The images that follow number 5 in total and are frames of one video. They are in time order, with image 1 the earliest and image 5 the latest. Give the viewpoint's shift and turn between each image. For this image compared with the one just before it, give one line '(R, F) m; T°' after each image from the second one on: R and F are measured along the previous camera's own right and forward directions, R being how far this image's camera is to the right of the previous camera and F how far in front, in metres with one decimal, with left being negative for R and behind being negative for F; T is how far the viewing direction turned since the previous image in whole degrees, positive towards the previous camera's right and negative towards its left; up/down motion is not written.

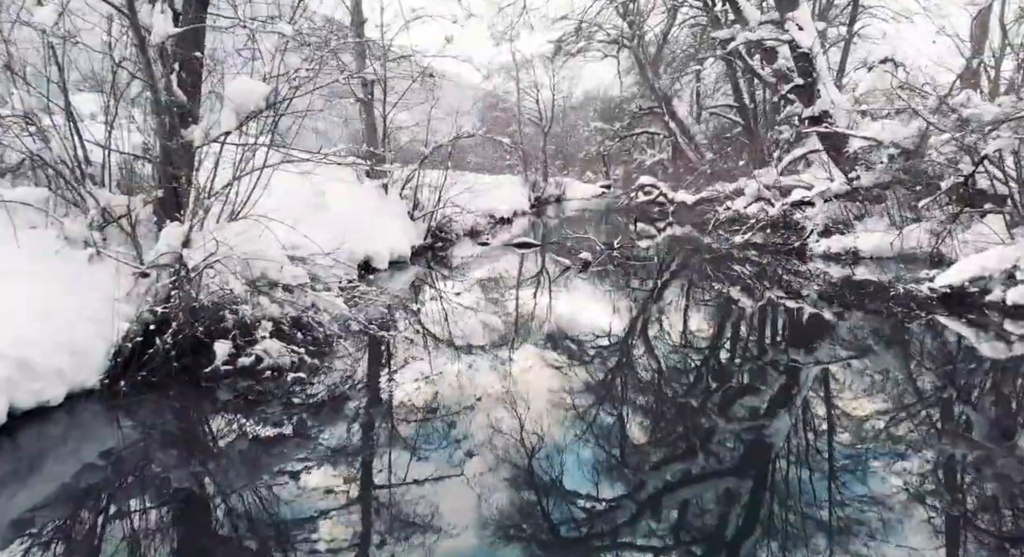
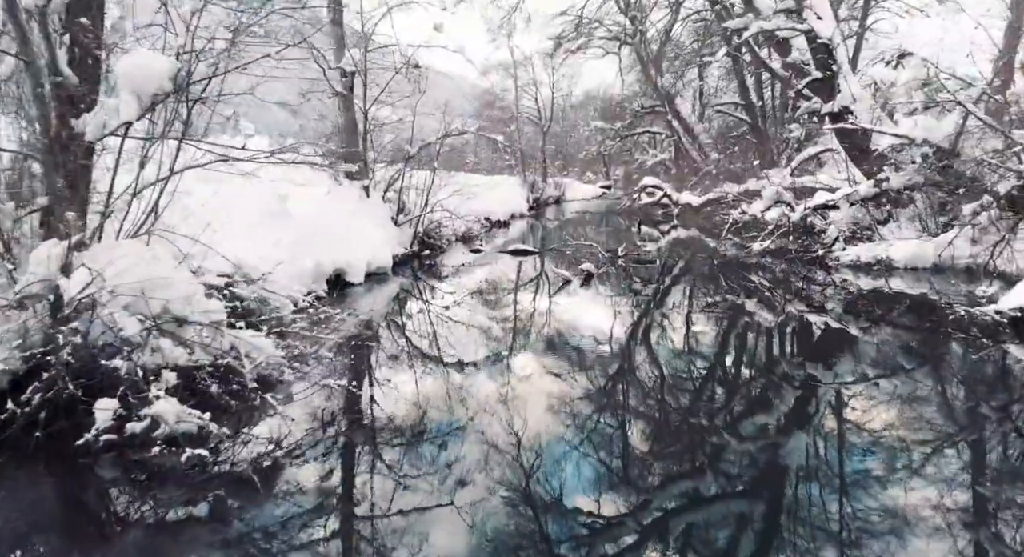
(0.0, +0.4) m; 0°
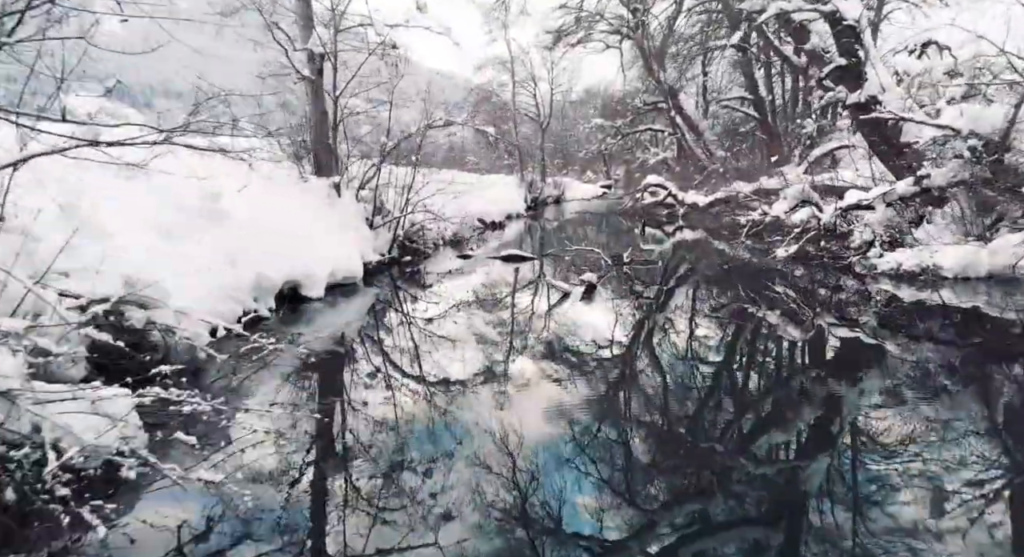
(+0.1, +0.5) m; 0°
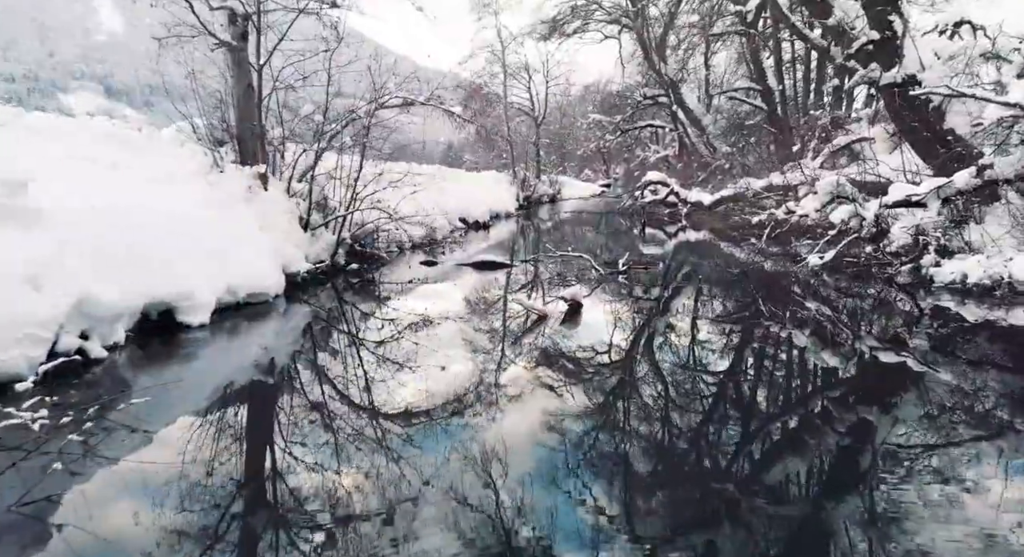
(+0.2, +0.7) m; 0°
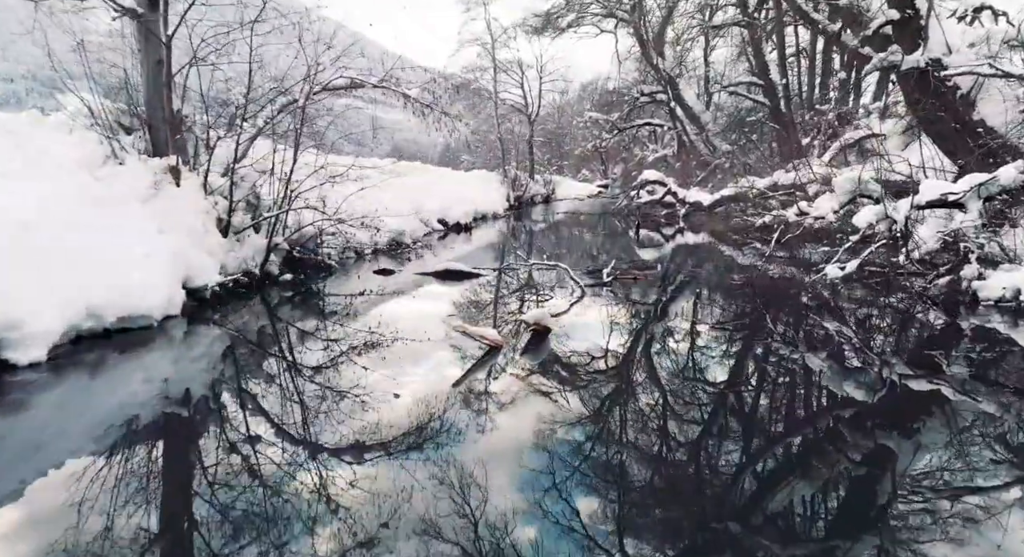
(+0.2, +0.5) m; 0°
